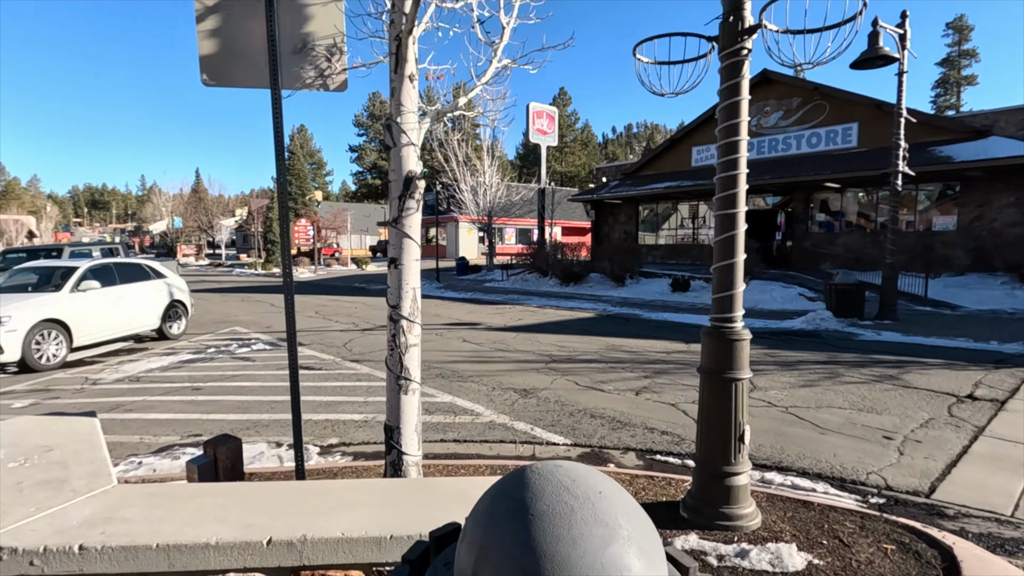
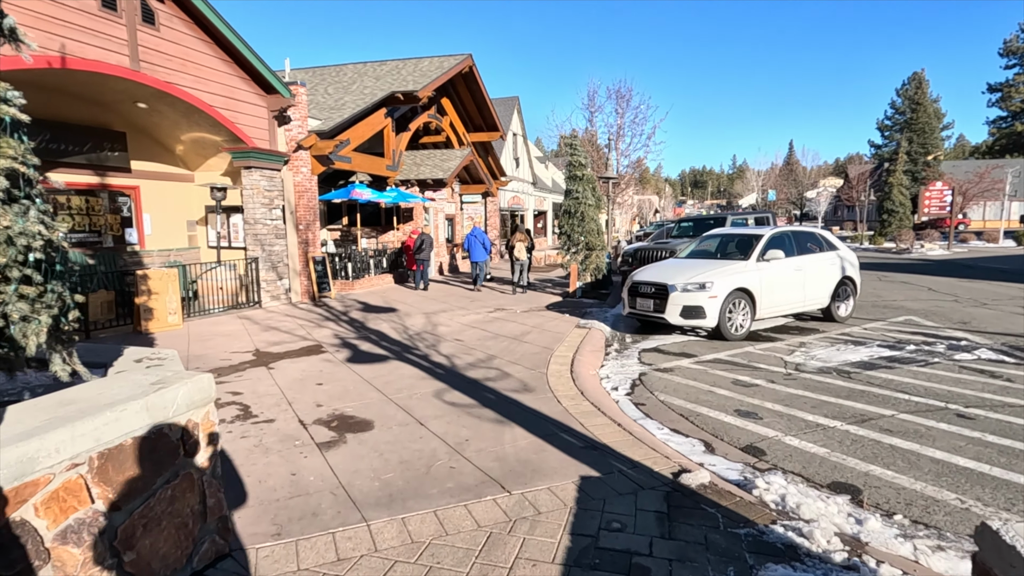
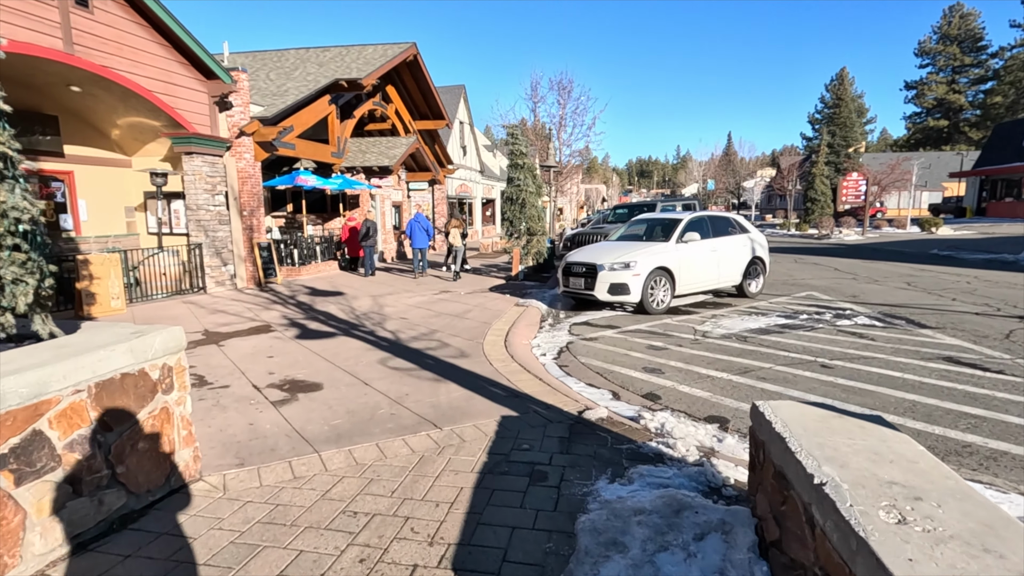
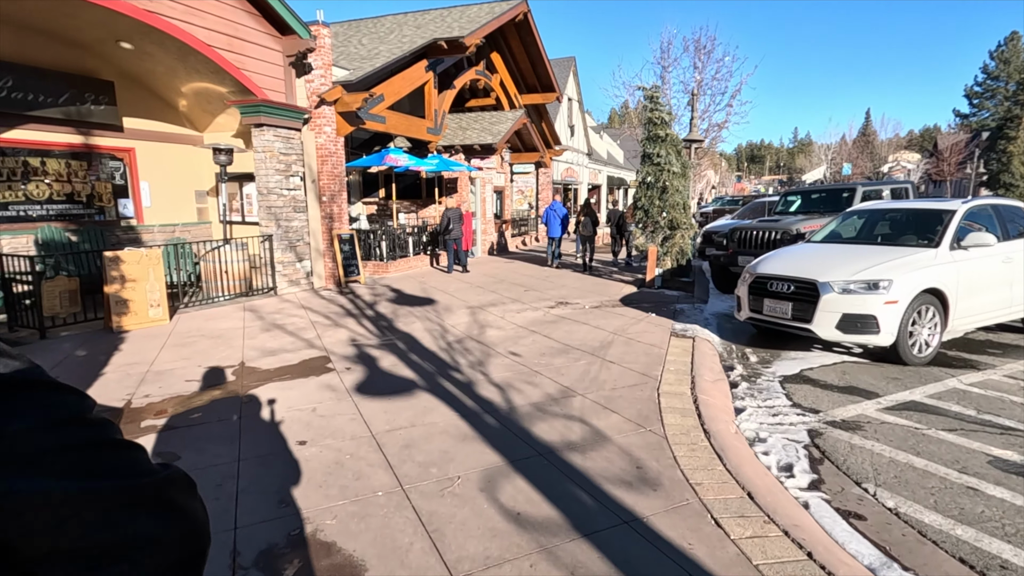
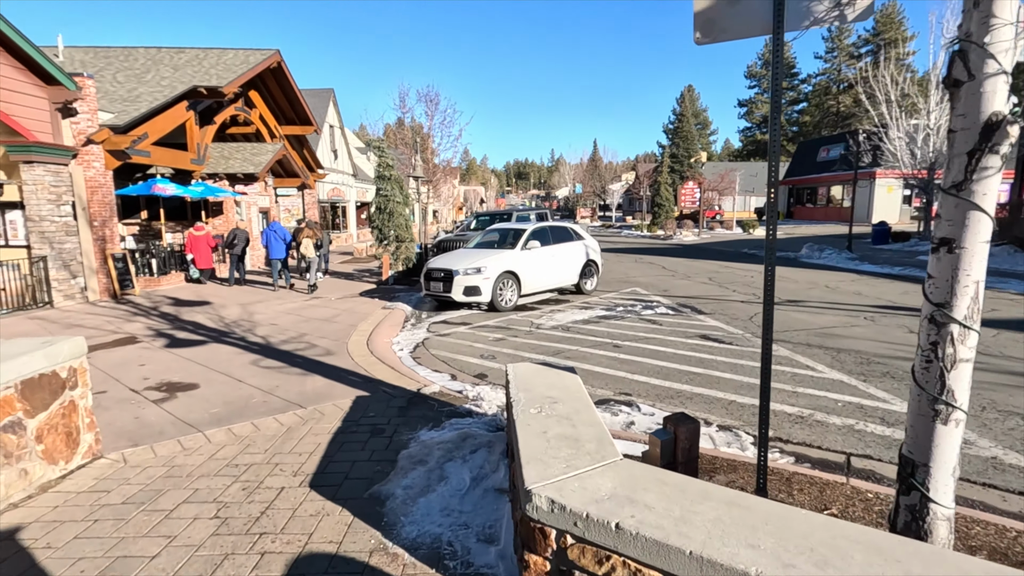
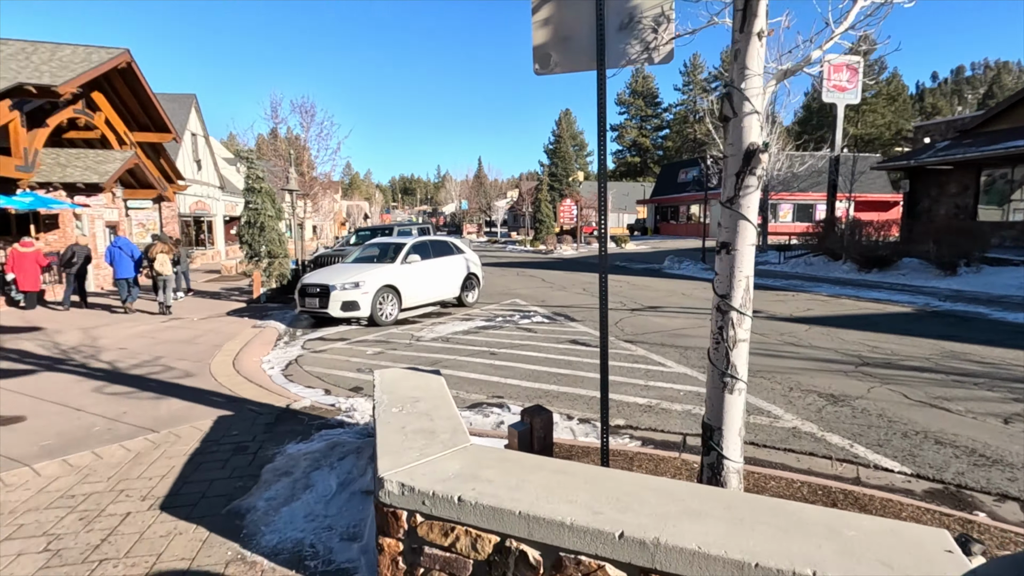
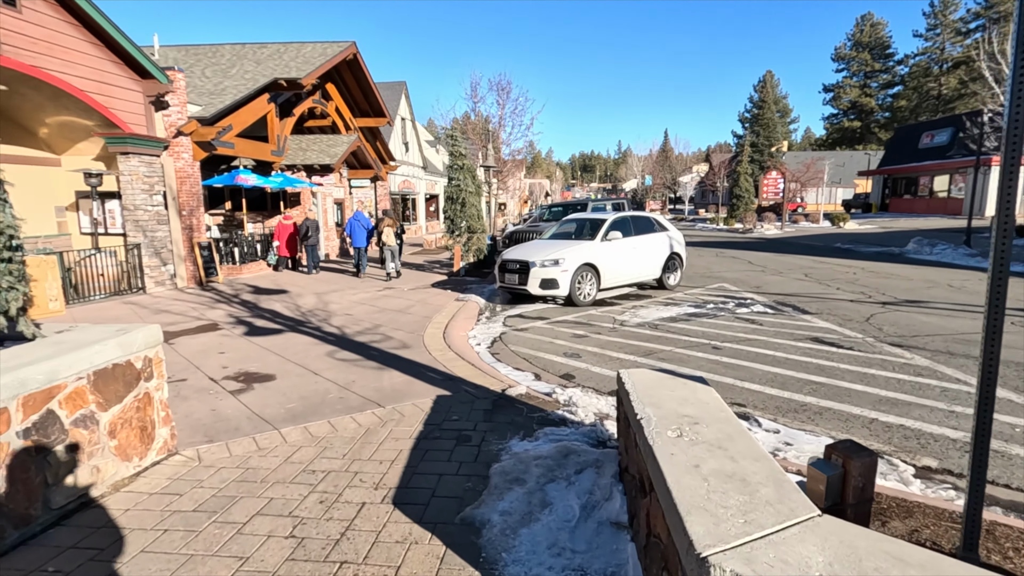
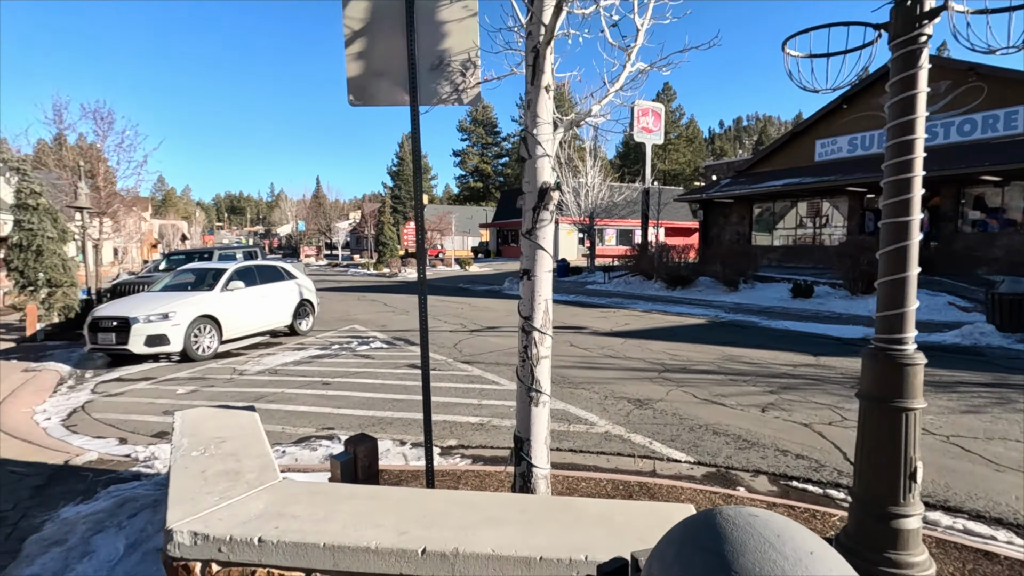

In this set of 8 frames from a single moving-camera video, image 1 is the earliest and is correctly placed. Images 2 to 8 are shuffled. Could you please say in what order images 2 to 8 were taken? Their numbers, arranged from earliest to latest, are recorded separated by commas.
8, 6, 5, 7, 3, 2, 4
